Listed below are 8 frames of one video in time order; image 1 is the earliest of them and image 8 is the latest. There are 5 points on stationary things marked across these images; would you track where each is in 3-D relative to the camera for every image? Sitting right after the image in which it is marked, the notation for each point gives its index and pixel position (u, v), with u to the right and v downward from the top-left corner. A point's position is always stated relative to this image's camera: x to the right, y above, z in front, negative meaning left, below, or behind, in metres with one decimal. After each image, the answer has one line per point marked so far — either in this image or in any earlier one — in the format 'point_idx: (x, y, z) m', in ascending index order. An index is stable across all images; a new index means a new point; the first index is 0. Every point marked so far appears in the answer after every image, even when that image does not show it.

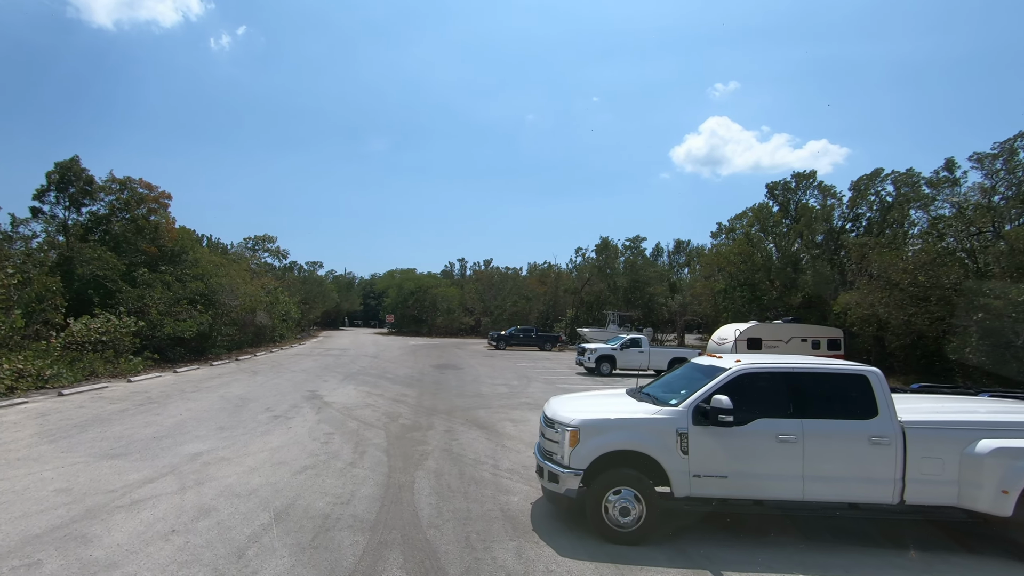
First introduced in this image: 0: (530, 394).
0: (+0.5, -3.0, +15.2) m
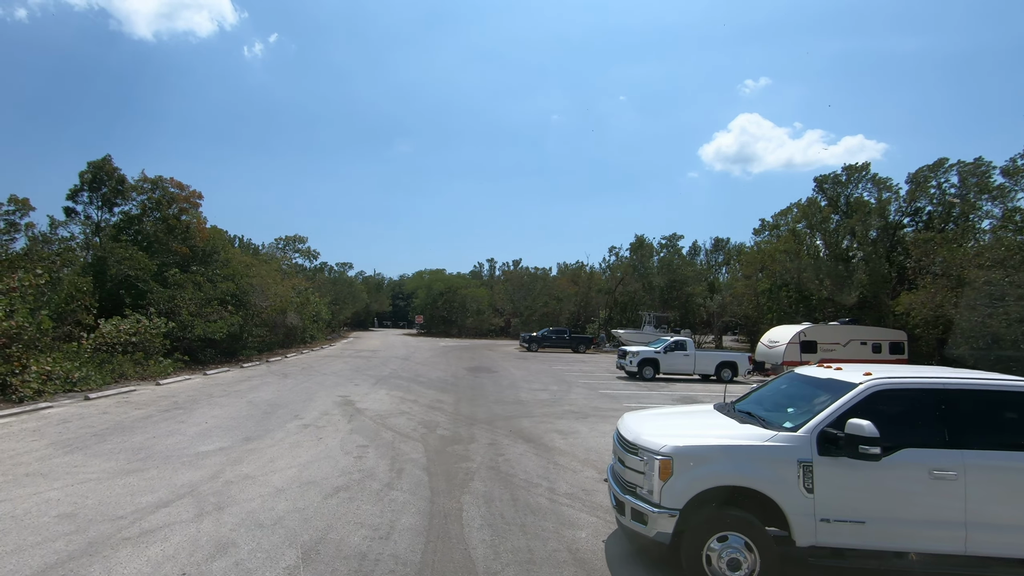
0: (+1.6, -3.0, +14.2) m
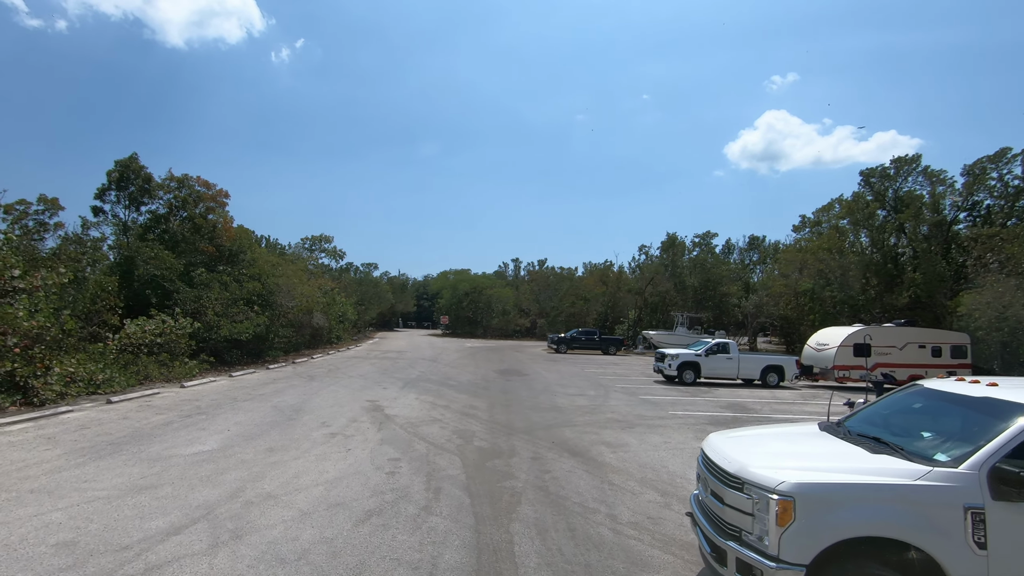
0: (+2.5, -3.0, +13.3) m
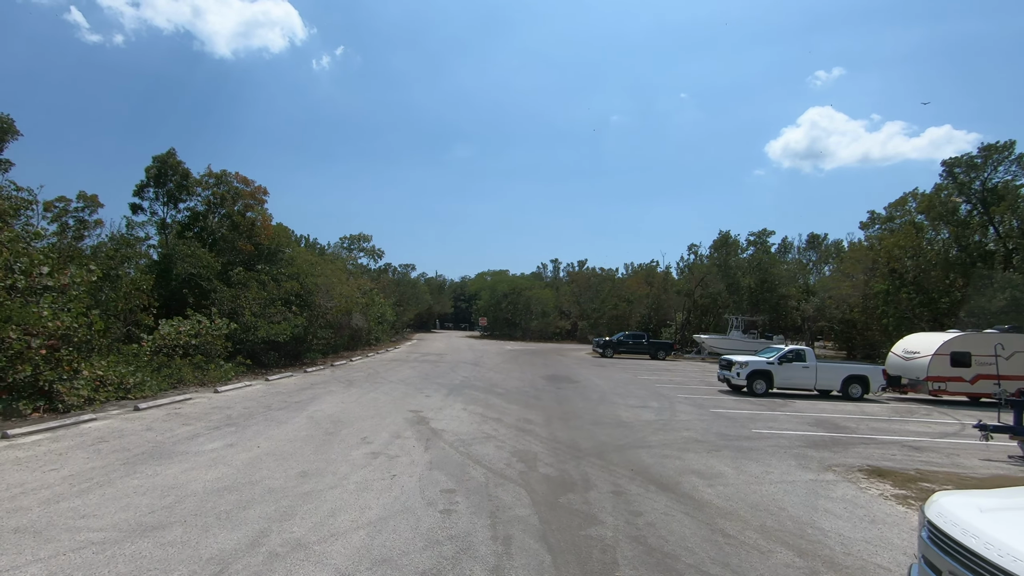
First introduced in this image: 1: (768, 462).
0: (+3.8, -3.0, +11.7) m
1: (+4.1, -2.7, +8.5) m
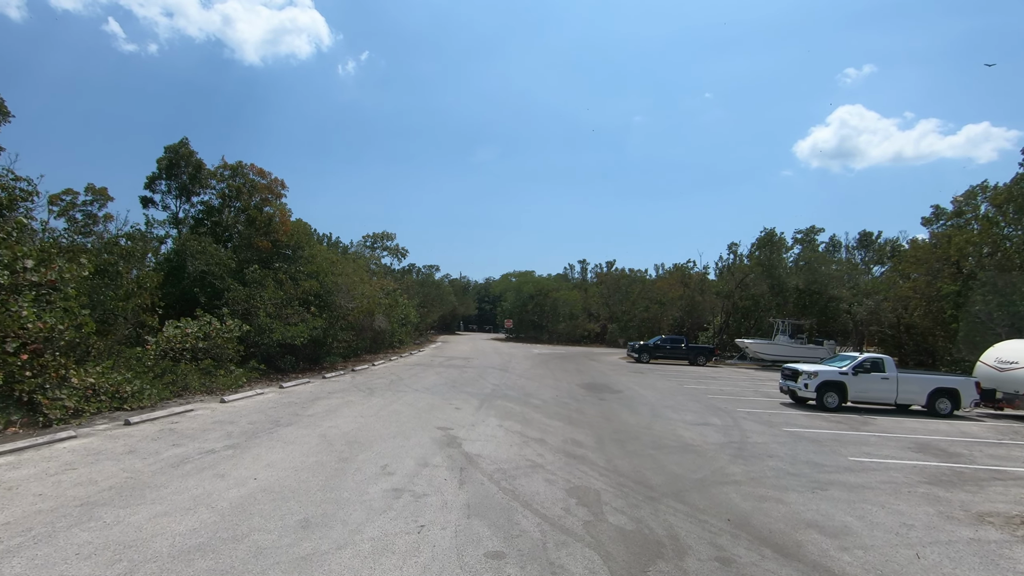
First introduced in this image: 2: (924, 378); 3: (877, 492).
0: (+4.6, -2.9, +9.8) m
1: (+4.8, -2.7, +6.6) m
2: (+11.6, -2.5, +15.0) m
3: (+5.0, -2.8, +7.3) m
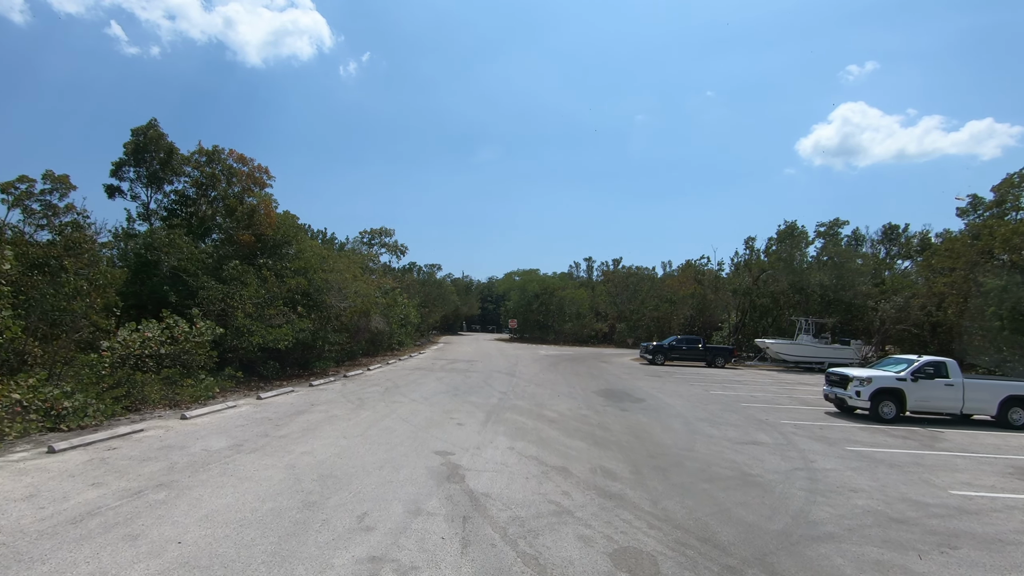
0: (+4.8, -2.8, +7.9) m
1: (+5.0, -2.6, +4.7) m
2: (+11.8, -2.3, +13.1) m
3: (+5.2, -2.6, +5.4) m
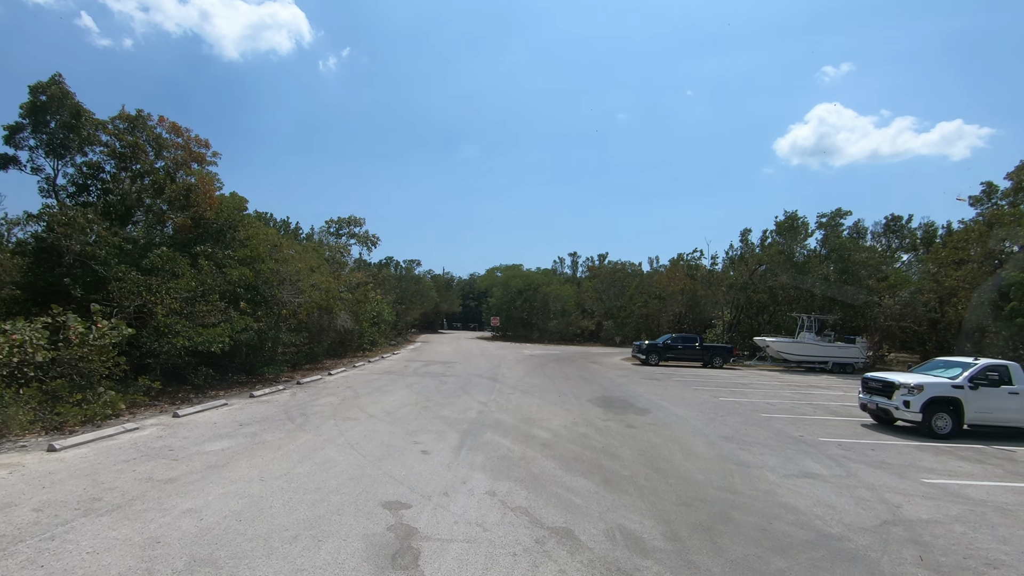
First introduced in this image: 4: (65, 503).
0: (+4.6, -2.6, +5.7) m
1: (+4.9, -2.4, +2.5) m
2: (+11.4, -2.1, +11.1) m
3: (+5.1, -2.5, +3.2) m
4: (-4.7, -2.3, +5.7) m
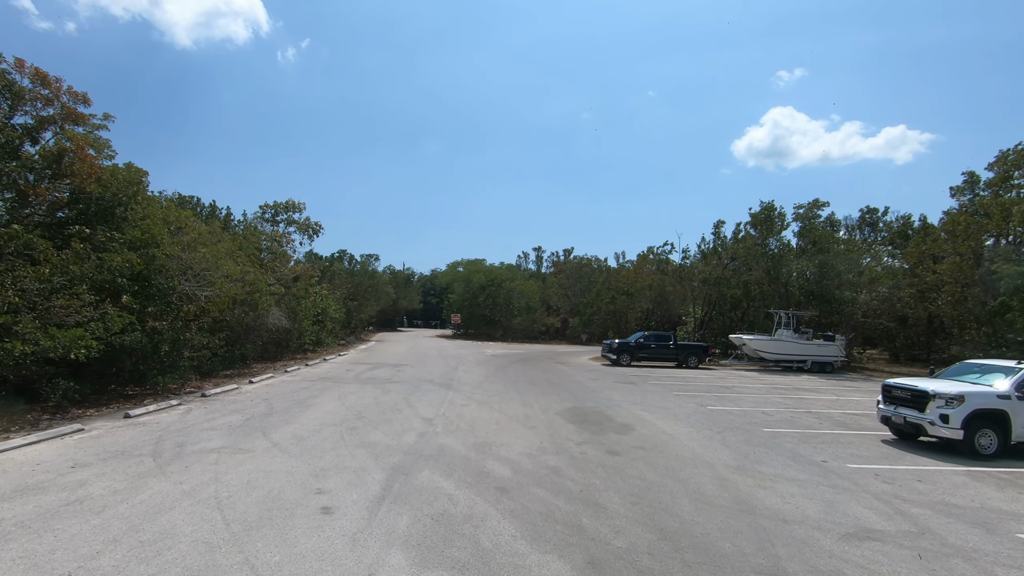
0: (+4.2, -2.4, +3.4) m
1: (+4.6, -2.3, +0.3) m
2: (+10.6, -1.9, +9.3) m
3: (+4.8, -2.3, +1.0) m
4: (-5.2, -2.1, +2.9) m
